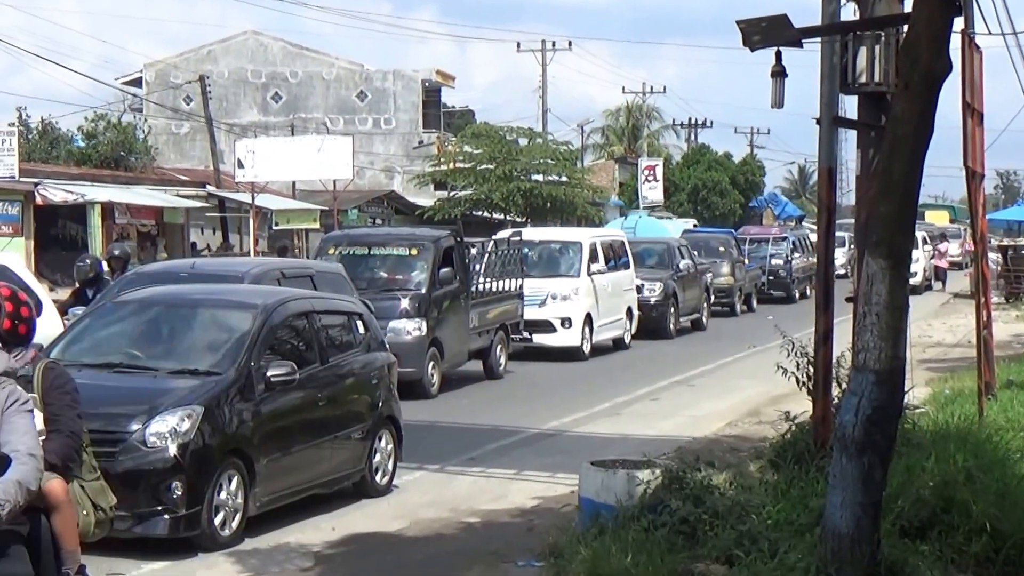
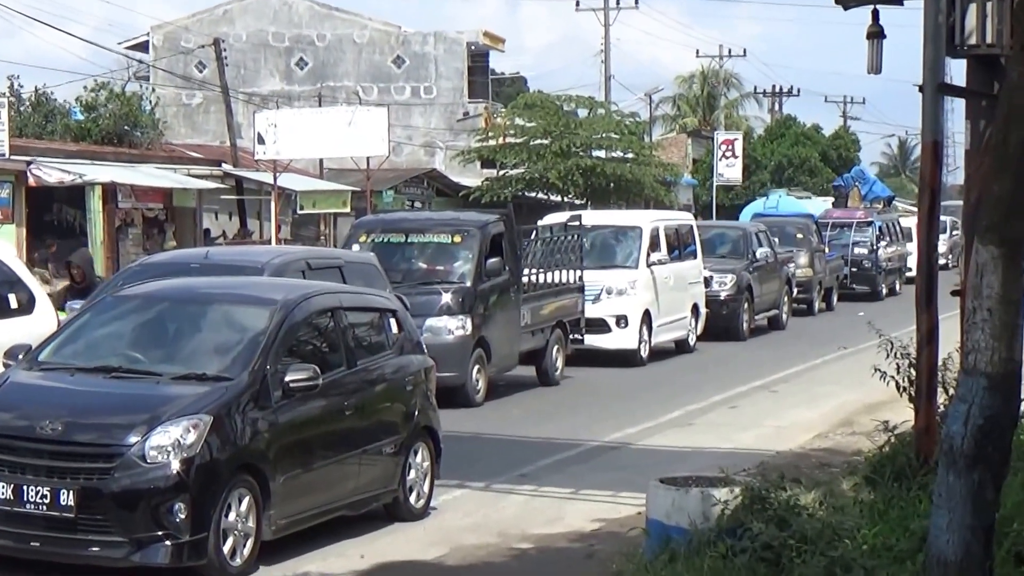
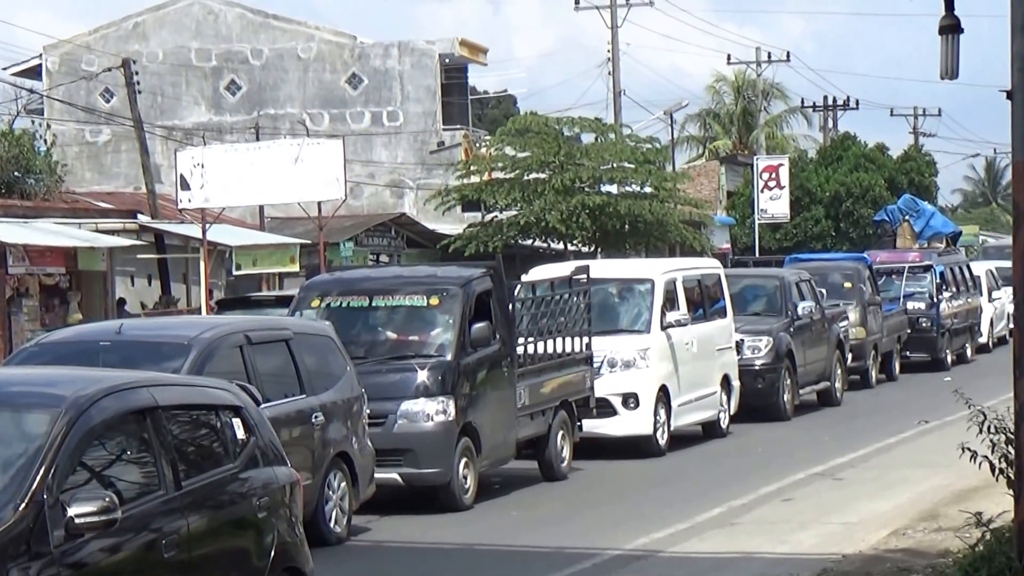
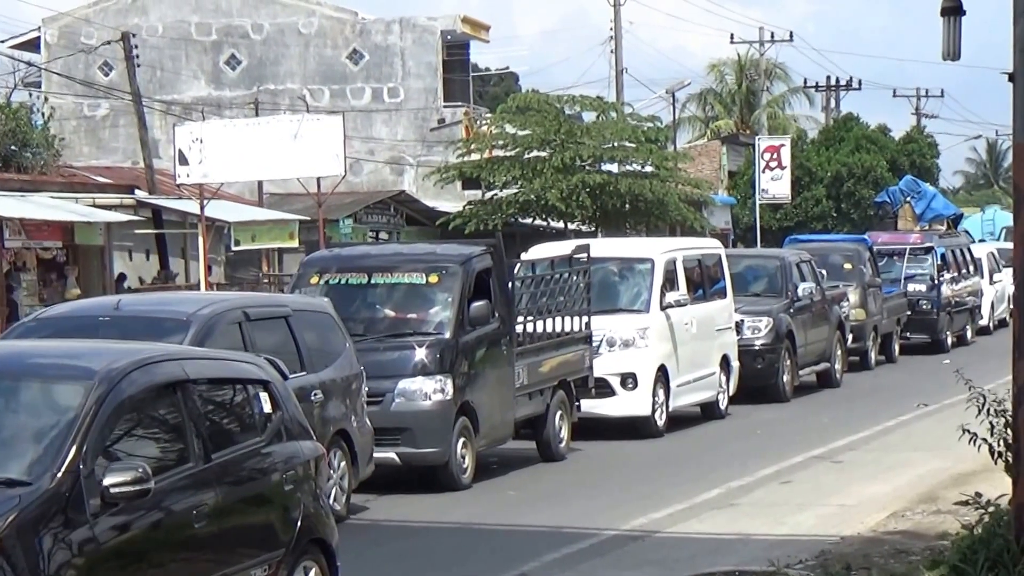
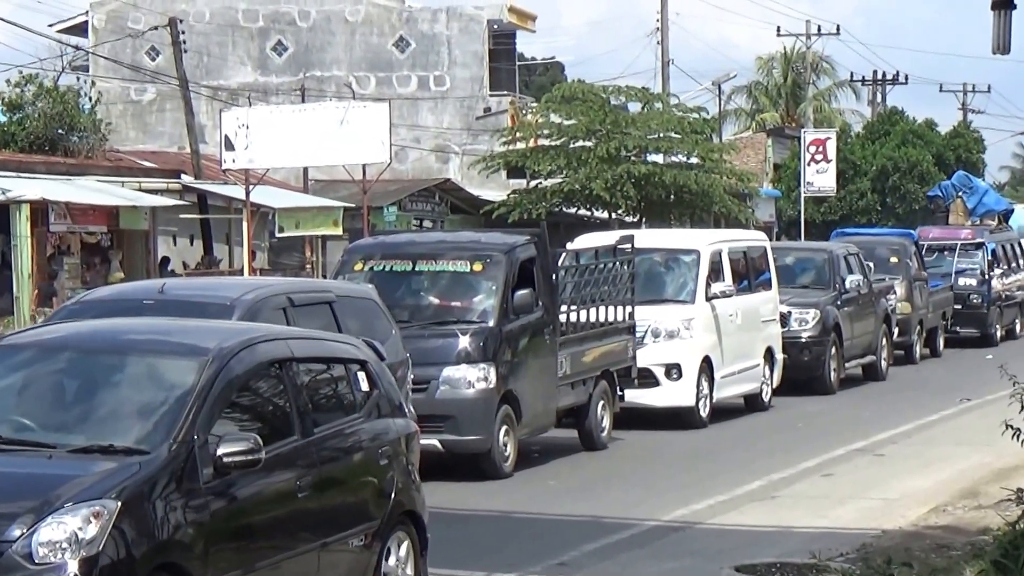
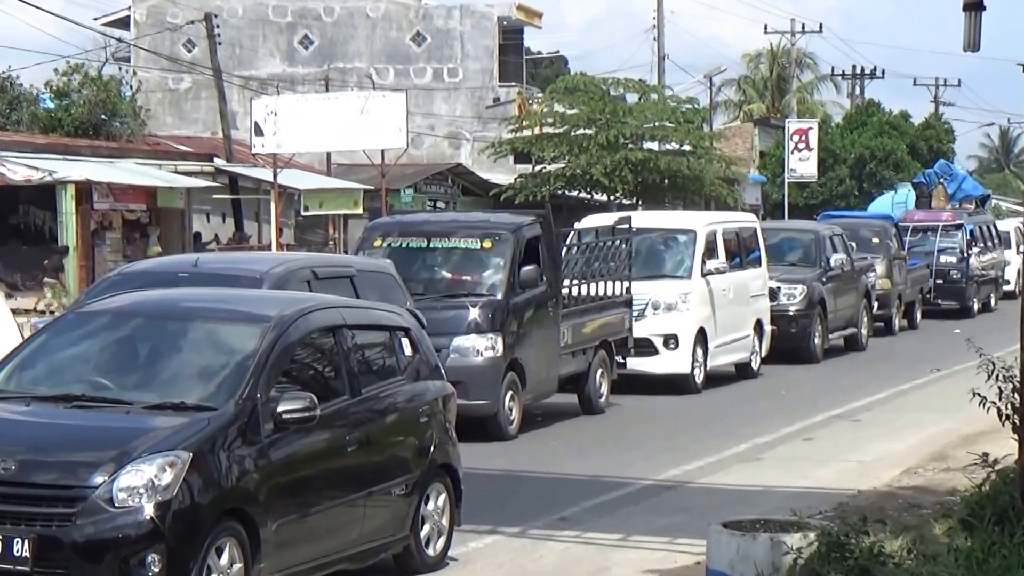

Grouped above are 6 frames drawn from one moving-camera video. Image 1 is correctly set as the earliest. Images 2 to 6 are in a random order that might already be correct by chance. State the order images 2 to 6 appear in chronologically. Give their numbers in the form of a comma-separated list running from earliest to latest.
2, 6, 5, 4, 3
